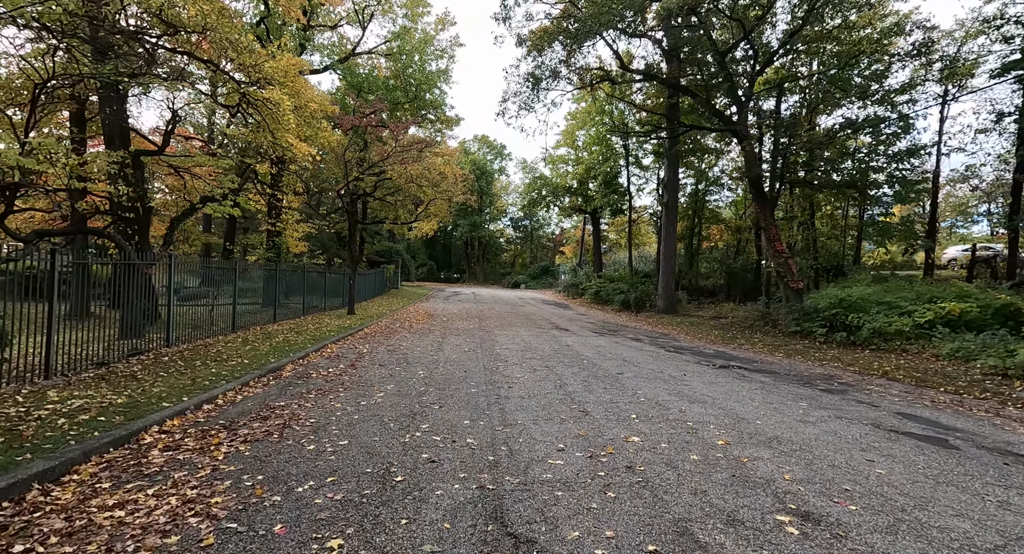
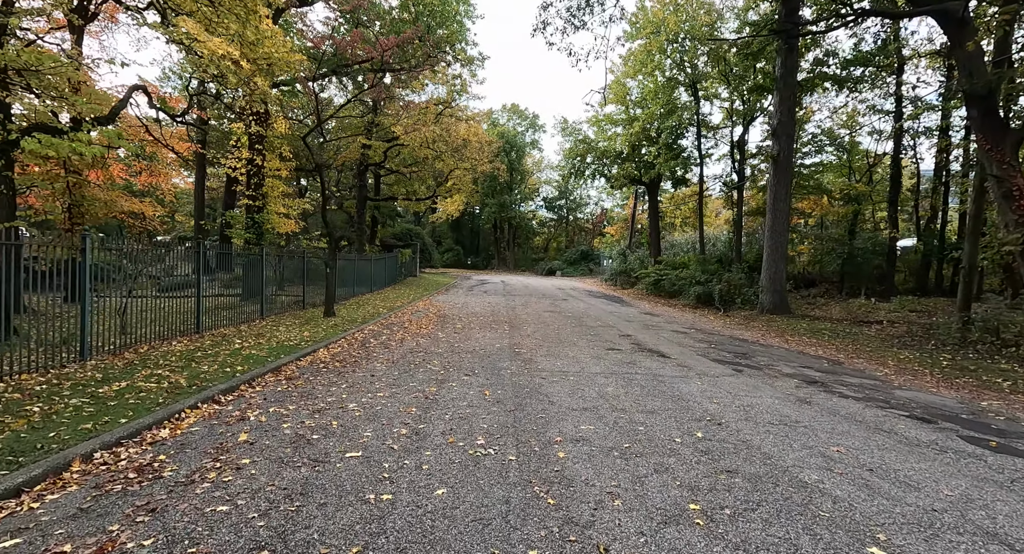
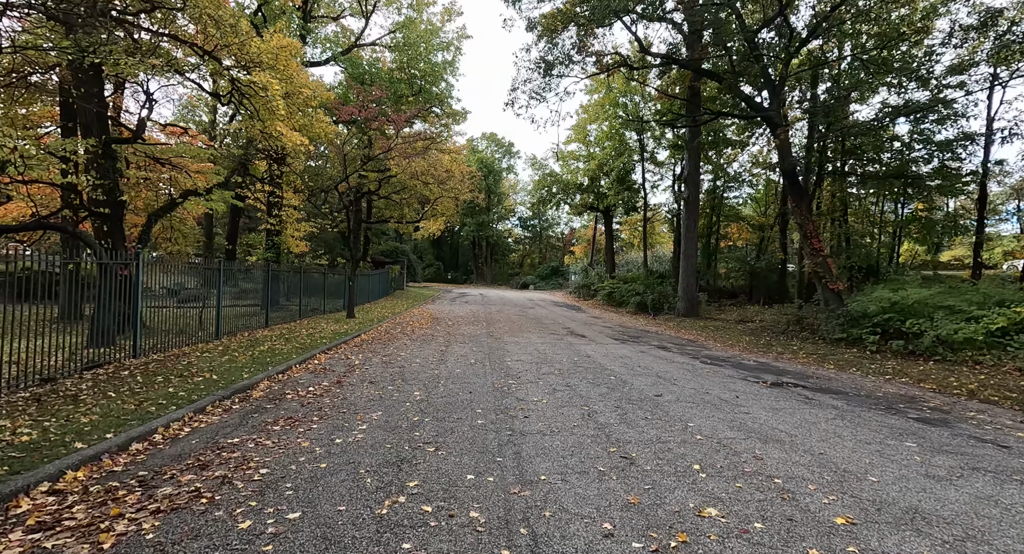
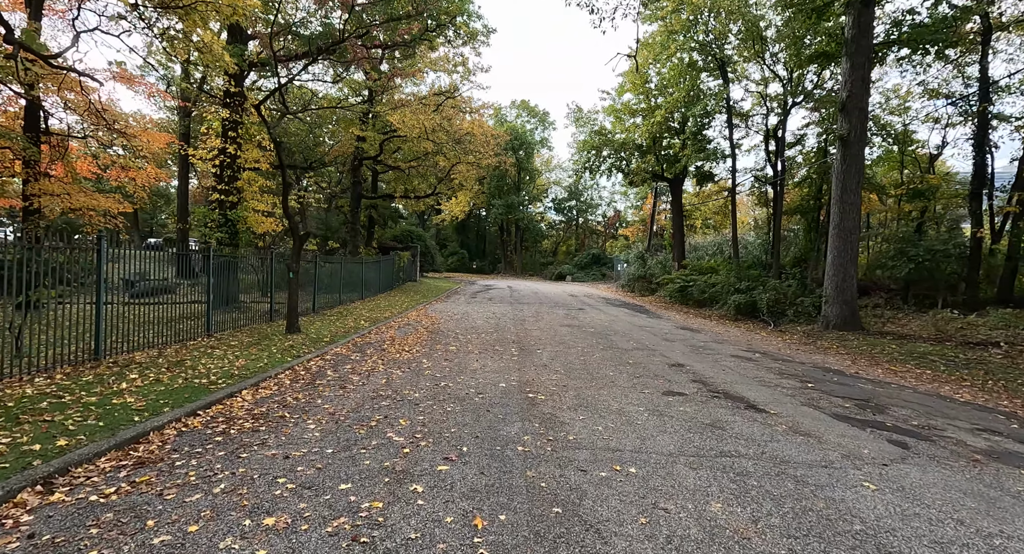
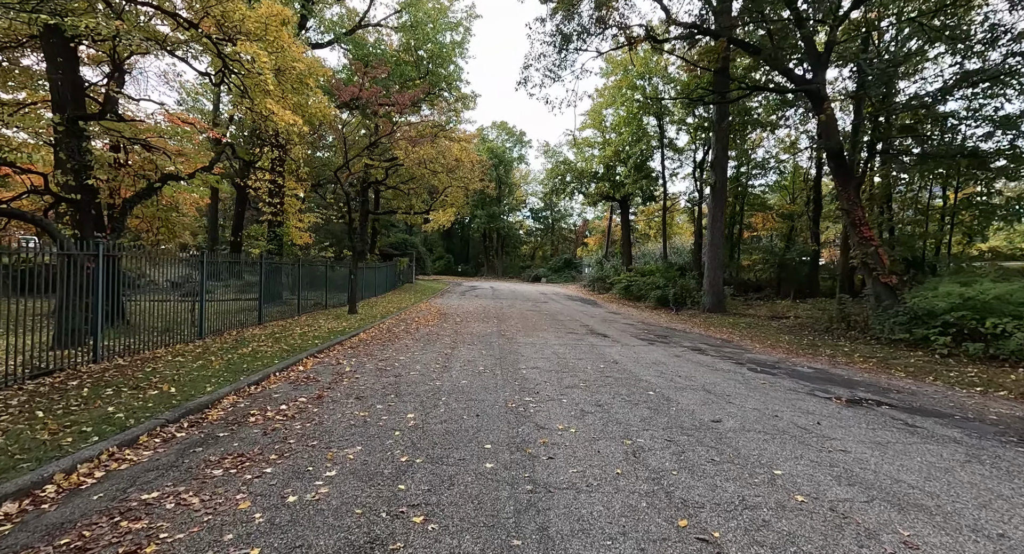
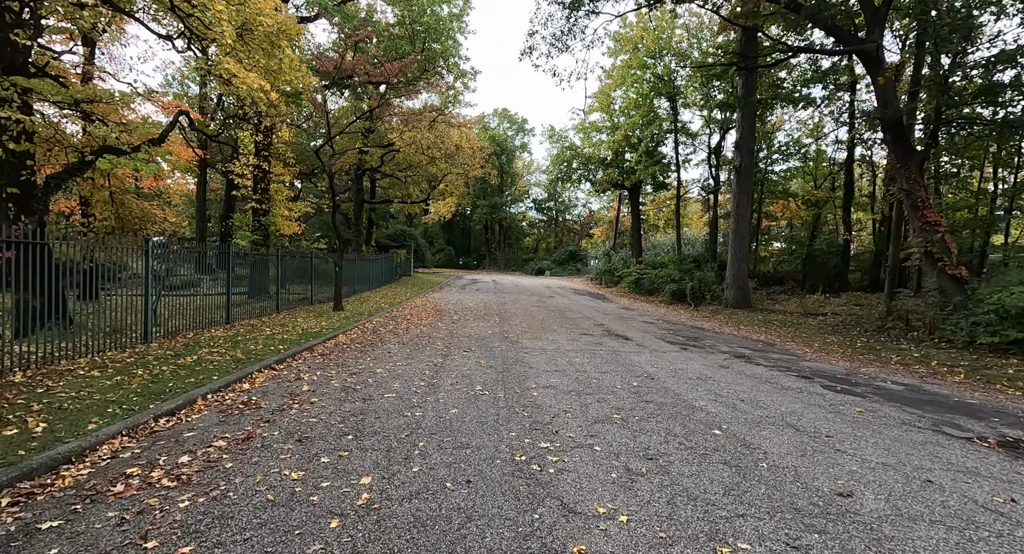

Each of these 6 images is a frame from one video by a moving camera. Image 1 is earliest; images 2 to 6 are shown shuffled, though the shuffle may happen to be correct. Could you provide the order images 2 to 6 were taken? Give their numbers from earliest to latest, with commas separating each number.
3, 5, 6, 2, 4
